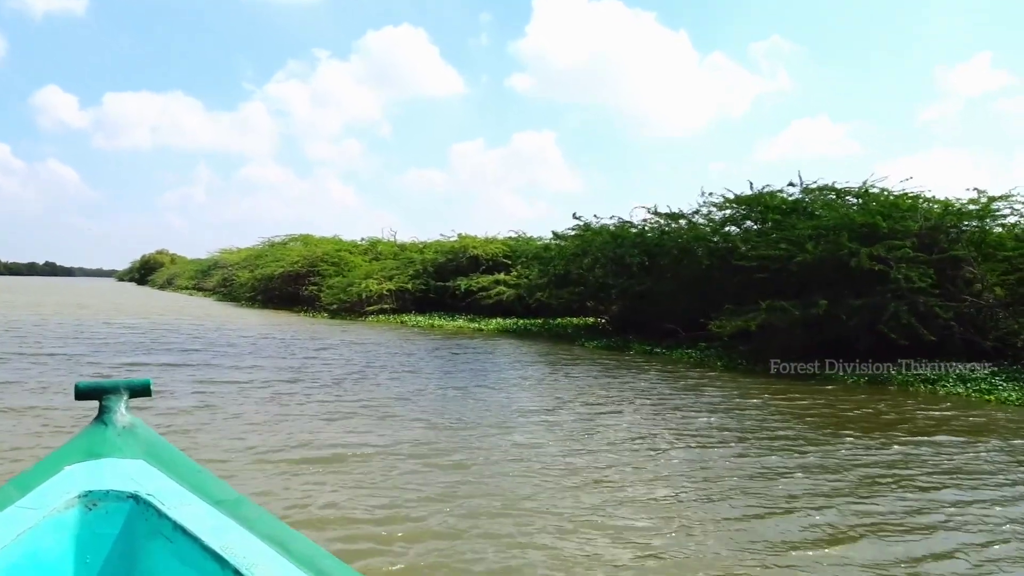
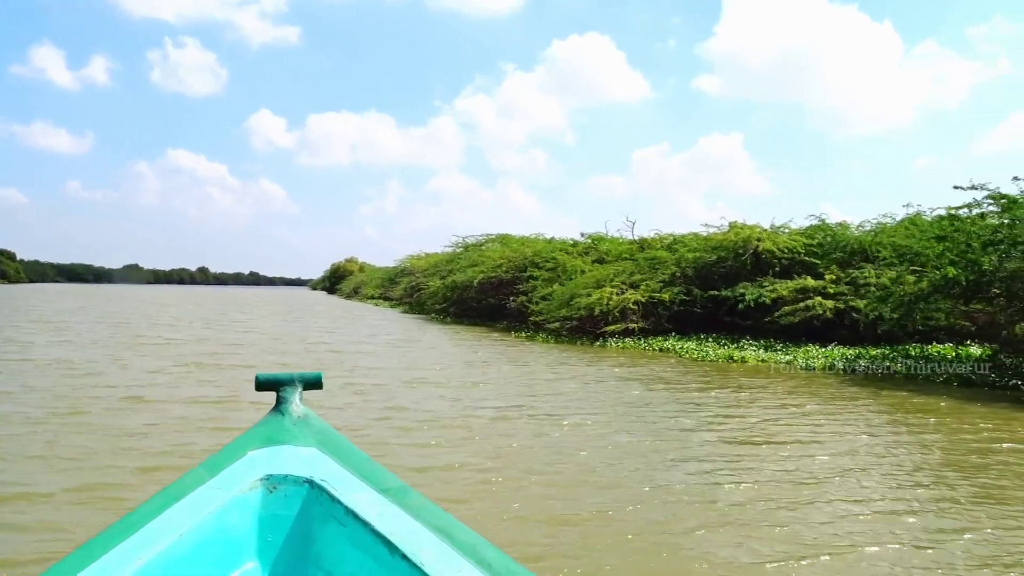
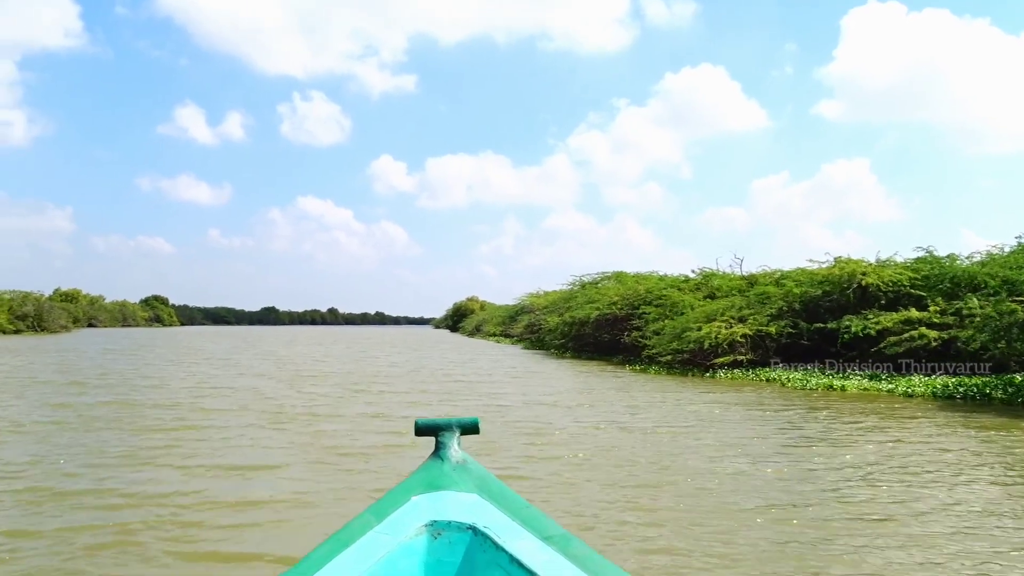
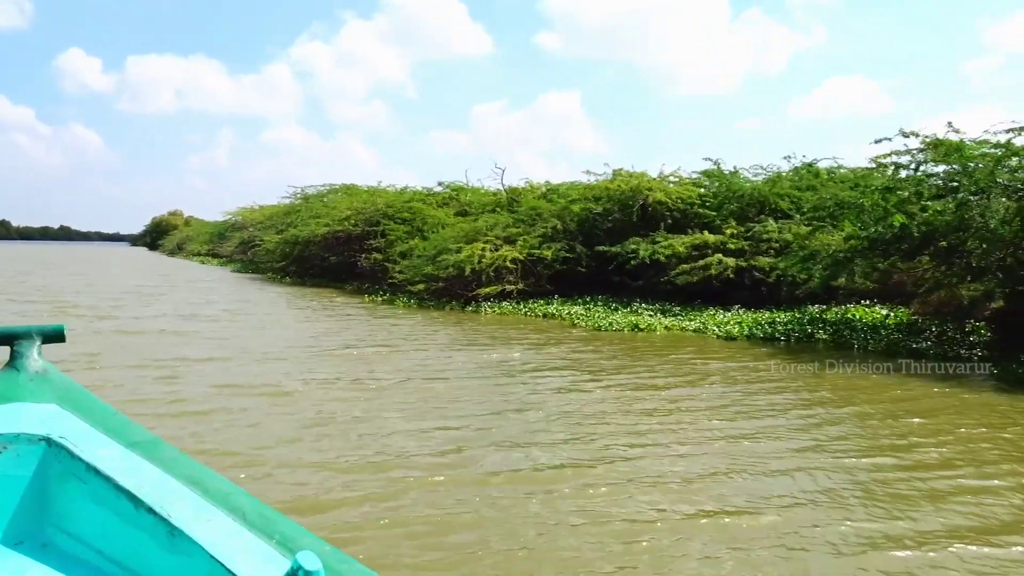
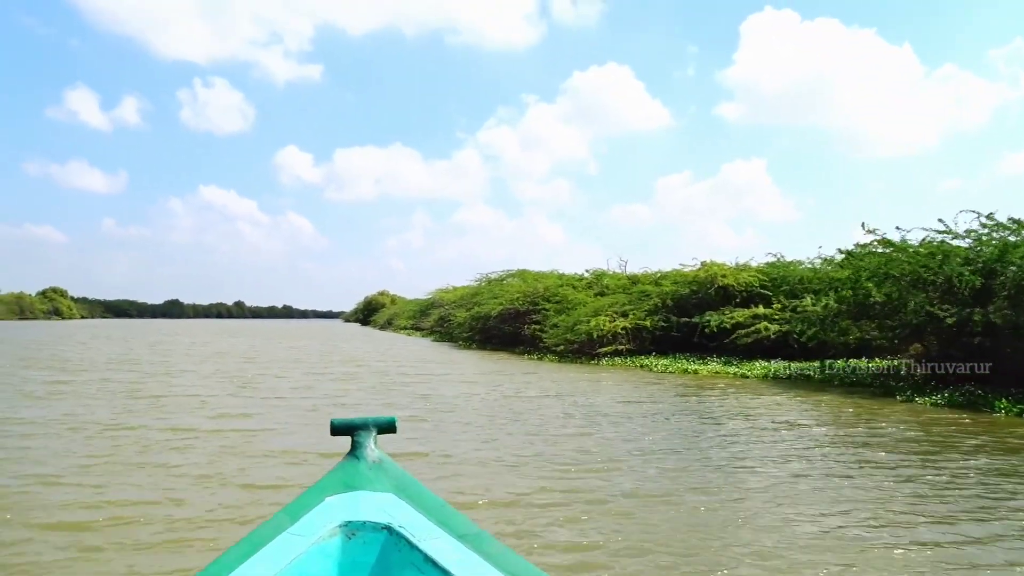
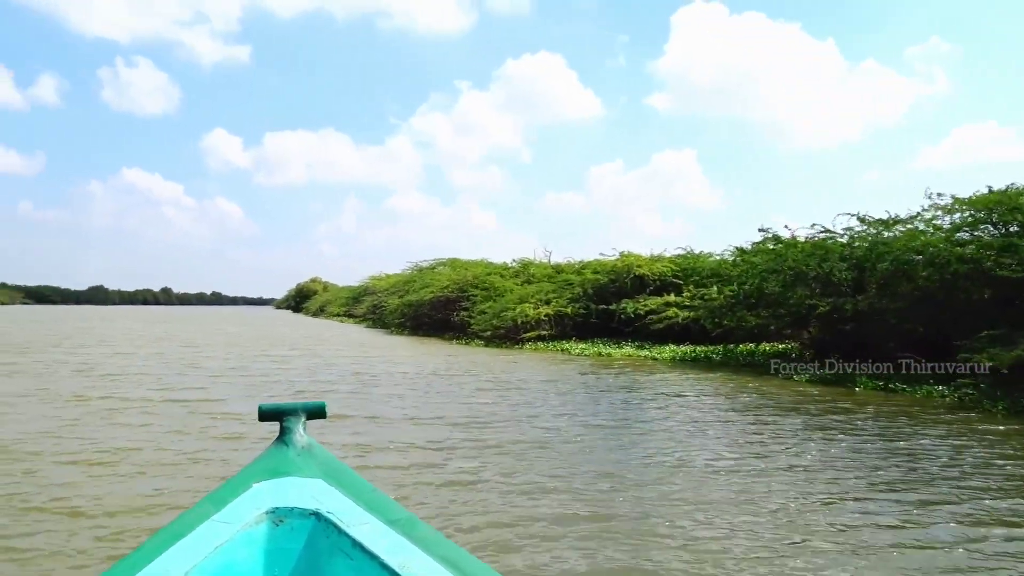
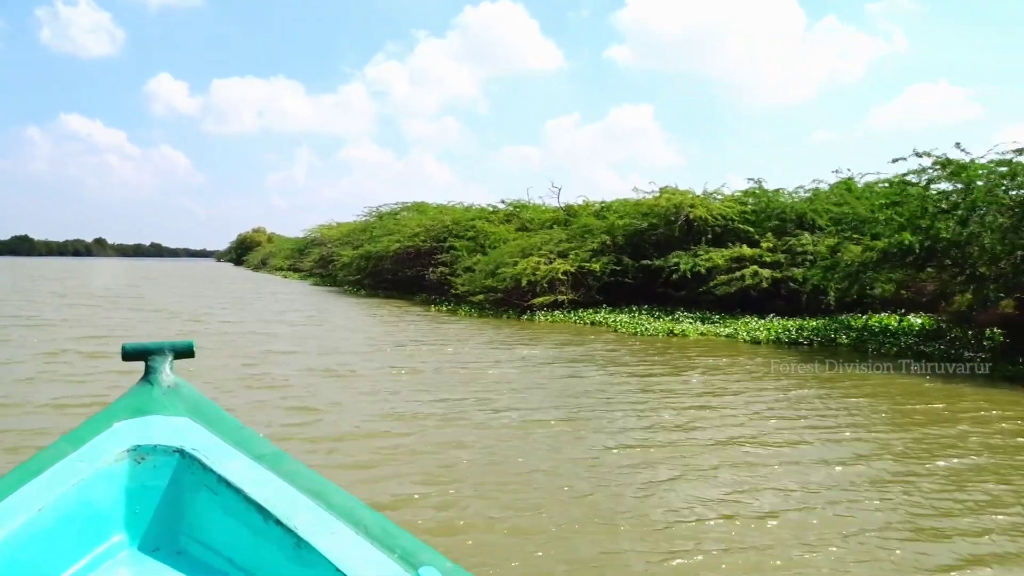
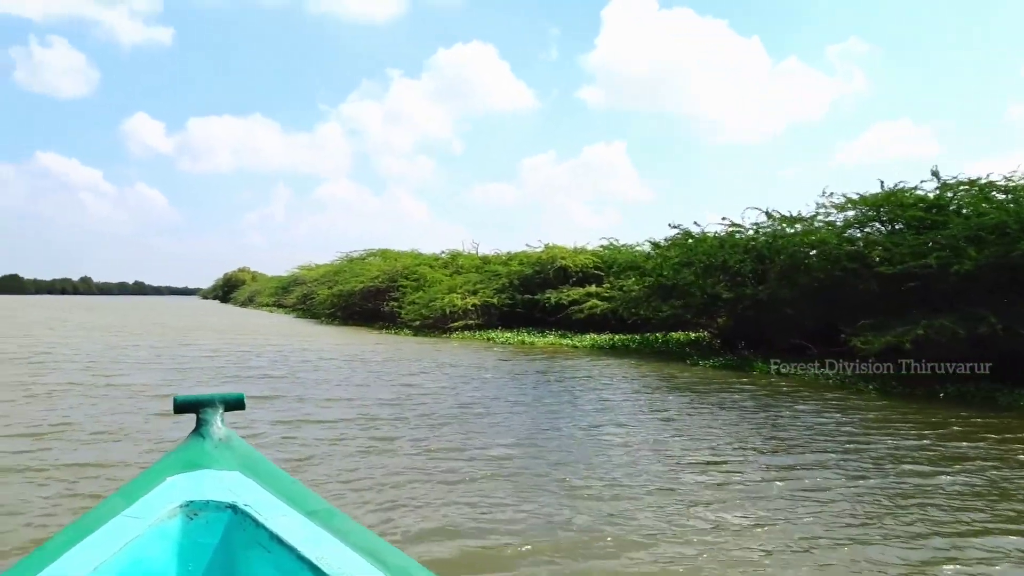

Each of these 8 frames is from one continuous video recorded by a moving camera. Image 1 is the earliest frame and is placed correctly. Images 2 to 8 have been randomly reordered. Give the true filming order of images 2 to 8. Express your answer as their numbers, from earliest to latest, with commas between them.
8, 6, 5, 3, 2, 7, 4
